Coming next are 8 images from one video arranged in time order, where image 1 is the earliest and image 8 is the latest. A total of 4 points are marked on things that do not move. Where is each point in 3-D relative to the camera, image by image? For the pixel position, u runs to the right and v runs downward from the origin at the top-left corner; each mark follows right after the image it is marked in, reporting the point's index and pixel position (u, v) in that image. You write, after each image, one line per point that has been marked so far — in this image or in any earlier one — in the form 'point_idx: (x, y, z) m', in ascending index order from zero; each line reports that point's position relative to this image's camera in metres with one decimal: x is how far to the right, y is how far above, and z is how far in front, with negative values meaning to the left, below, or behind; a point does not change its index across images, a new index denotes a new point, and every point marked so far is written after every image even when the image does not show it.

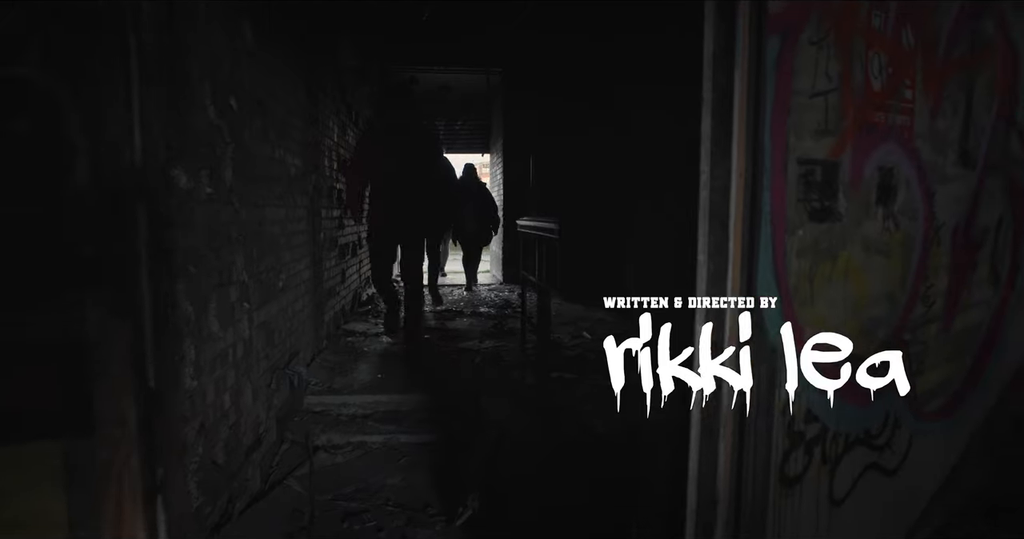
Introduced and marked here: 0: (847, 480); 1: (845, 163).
0: (+1.0, -0.6, +1.6) m
1: (+0.9, +0.3, +1.4) m
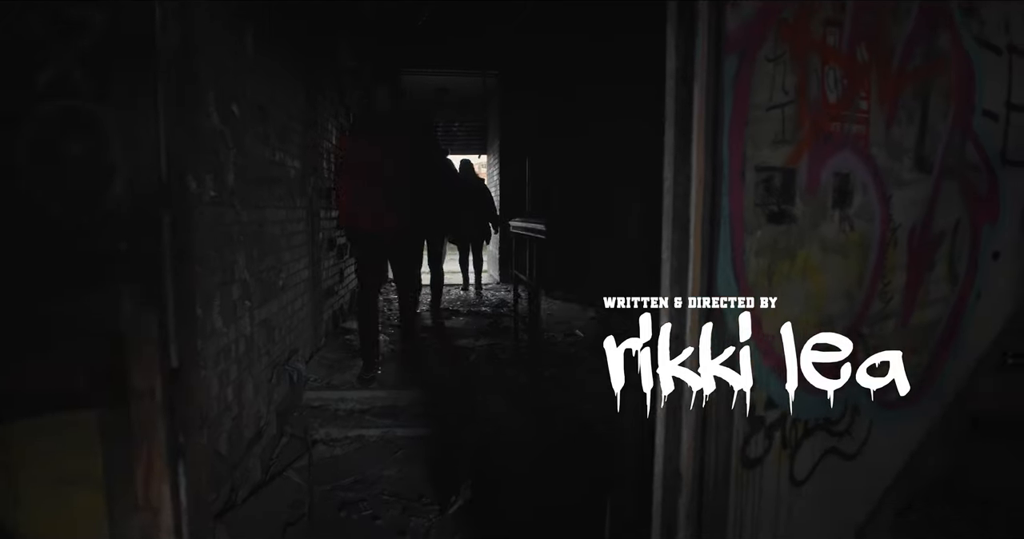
0: (+0.9, -0.6, +1.7) m
1: (+0.8, +0.3, +1.6) m
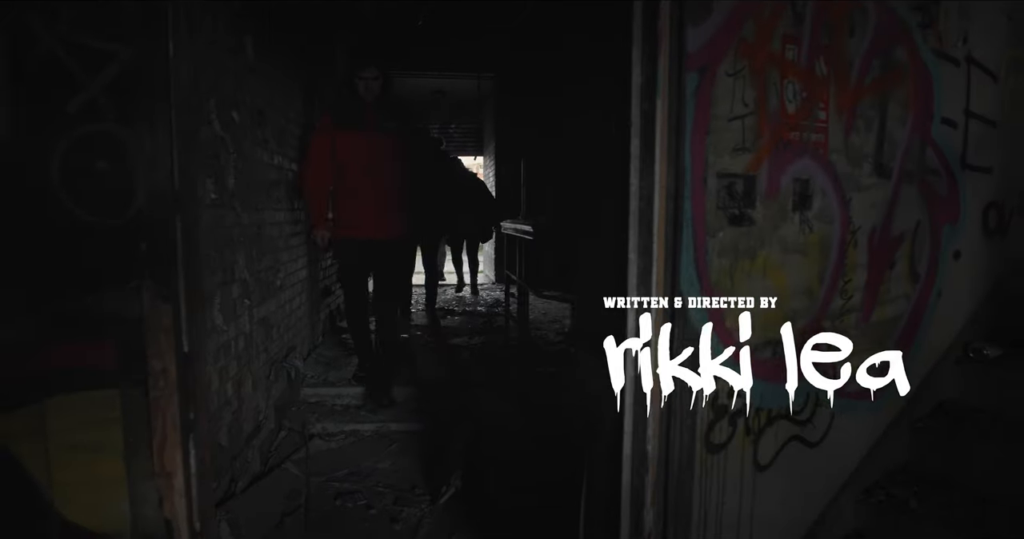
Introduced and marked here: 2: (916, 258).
0: (+0.9, -0.6, +1.8) m
1: (+0.8, +0.3, +1.7) m
2: (+1.6, 0.0, +2.2) m
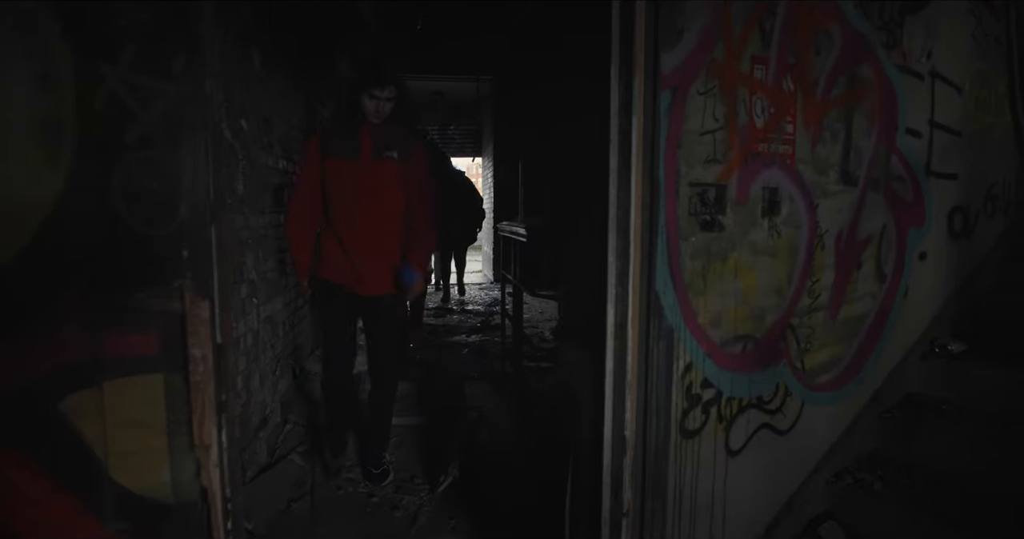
0: (+0.8, -0.6, +2.0) m
1: (+0.7, +0.3, +1.8) m
2: (+1.6, 0.0, +2.4) m
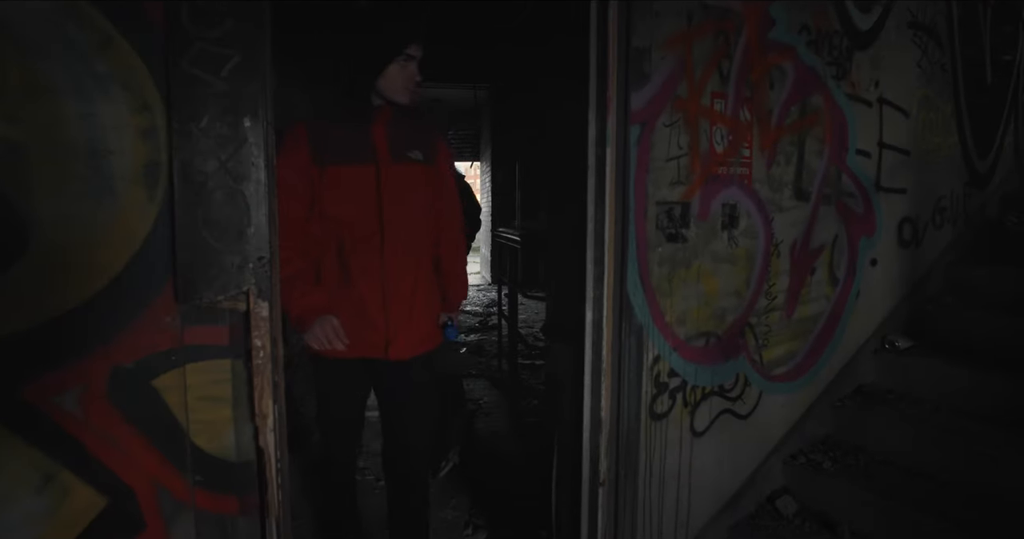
0: (+0.8, -0.6, +2.3) m
1: (+0.7, +0.3, +2.1) m
2: (+1.6, 0.0, +2.7) m
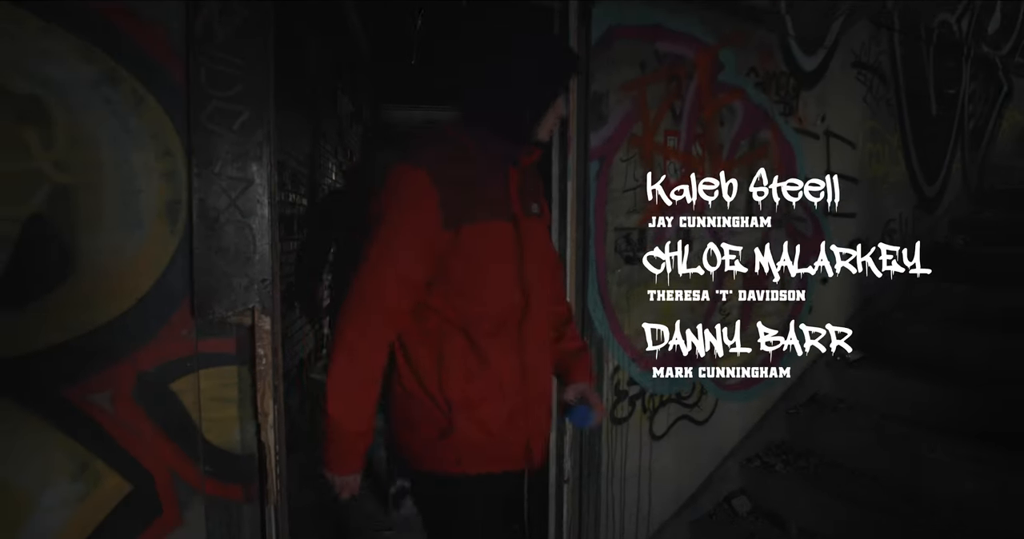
0: (+0.7, -0.7, +2.5) m
1: (+0.6, +0.2, +2.4) m
2: (+1.5, -0.1, +2.9) m
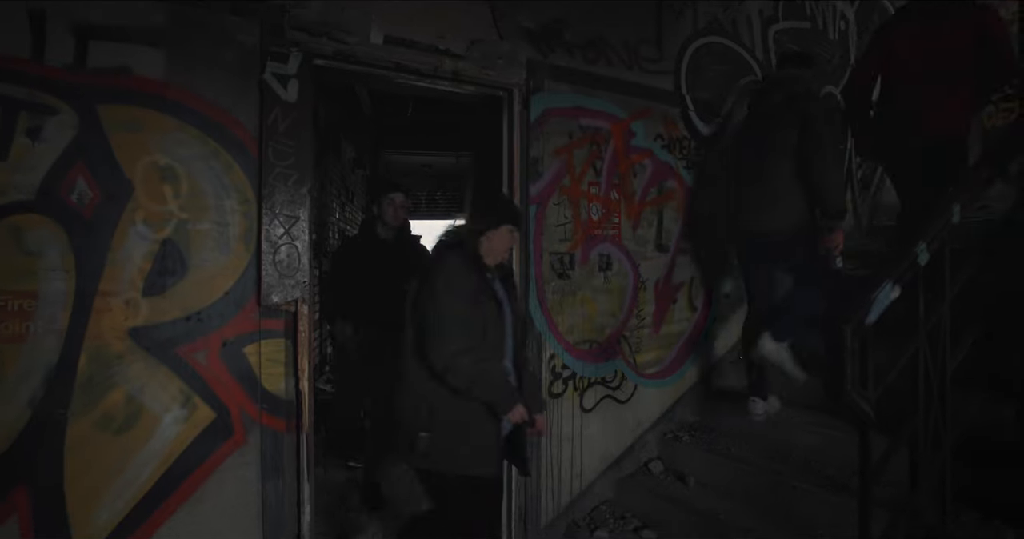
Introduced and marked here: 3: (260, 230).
0: (+0.5, -0.8, +3.3) m
1: (+0.4, +0.1, +3.3) m
2: (+1.3, -0.2, +3.8) m
3: (-1.1, +0.2, +2.4) m
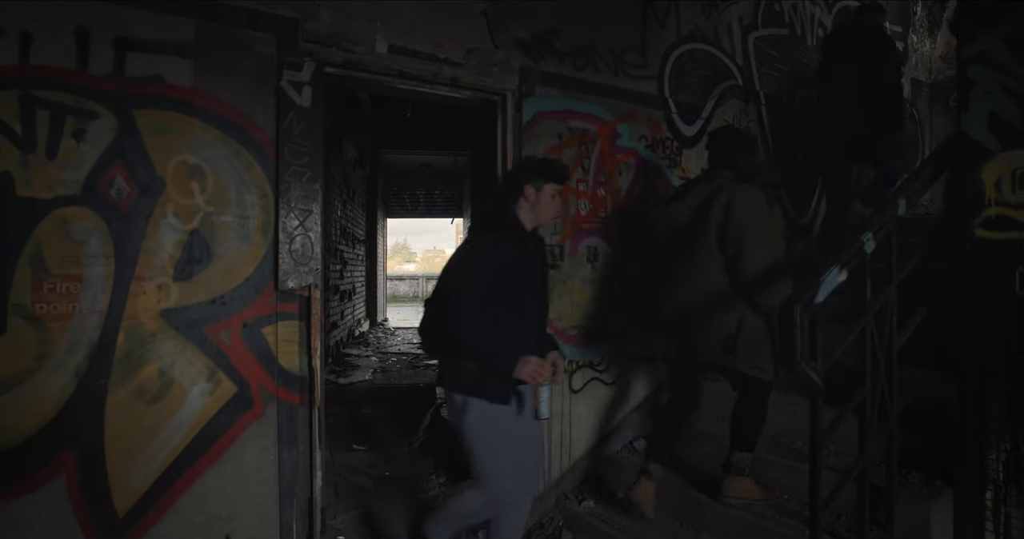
0: (+0.4, -0.7, +3.6) m
1: (+0.4, +0.2, +3.5) m
2: (+1.2, -0.1, +4.0) m
3: (-1.1, +0.2, +2.6) m
